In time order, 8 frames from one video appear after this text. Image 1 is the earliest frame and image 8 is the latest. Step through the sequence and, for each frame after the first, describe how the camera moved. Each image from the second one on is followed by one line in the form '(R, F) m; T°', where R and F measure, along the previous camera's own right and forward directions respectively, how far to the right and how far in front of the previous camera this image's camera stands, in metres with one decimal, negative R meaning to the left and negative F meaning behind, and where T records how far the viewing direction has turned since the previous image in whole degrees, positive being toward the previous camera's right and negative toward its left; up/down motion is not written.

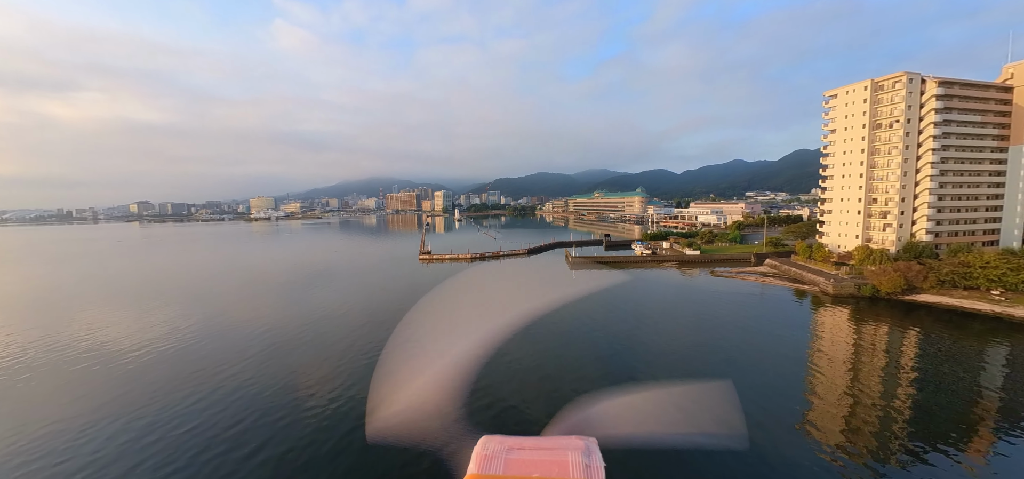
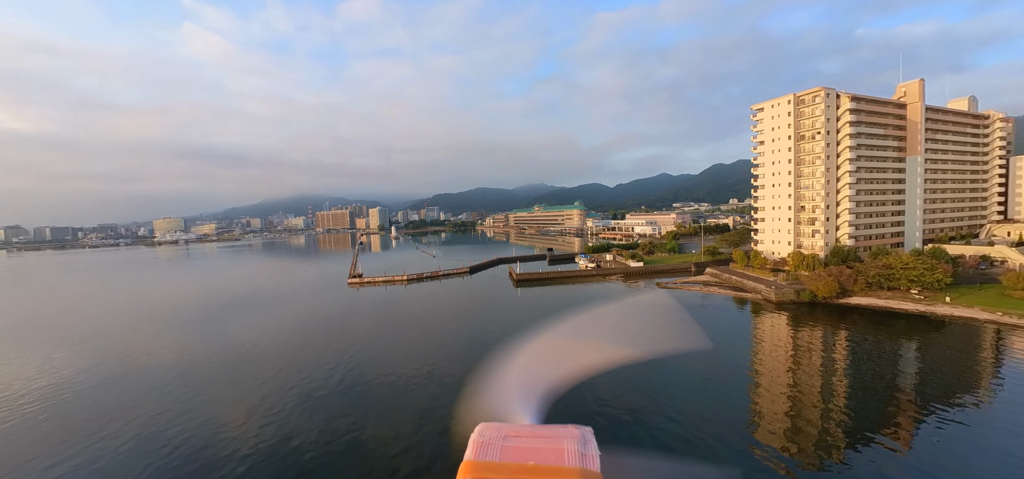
(0.0, +3.2) m; +8°
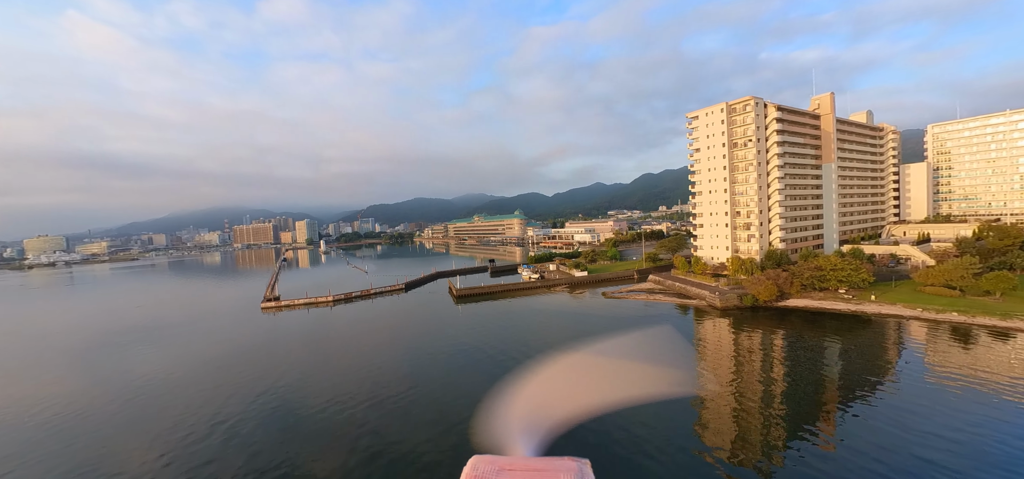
(+0.1, +3.3) m; +8°
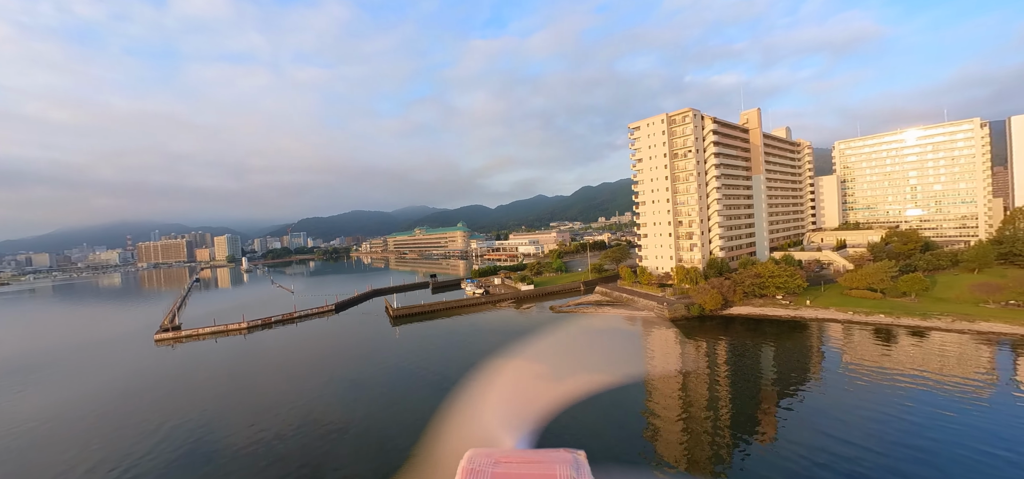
(+0.1, +2.9) m; +8°
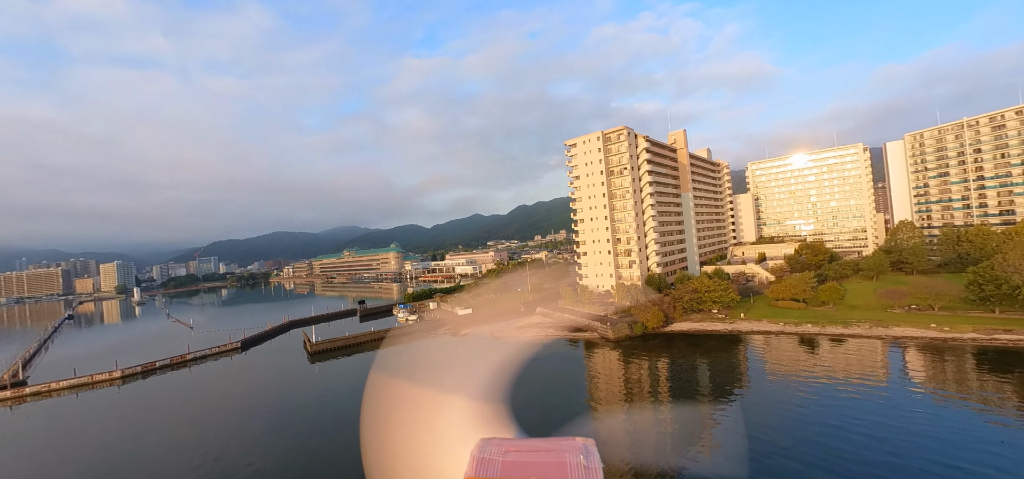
(+0.1, +2.9) m; +8°
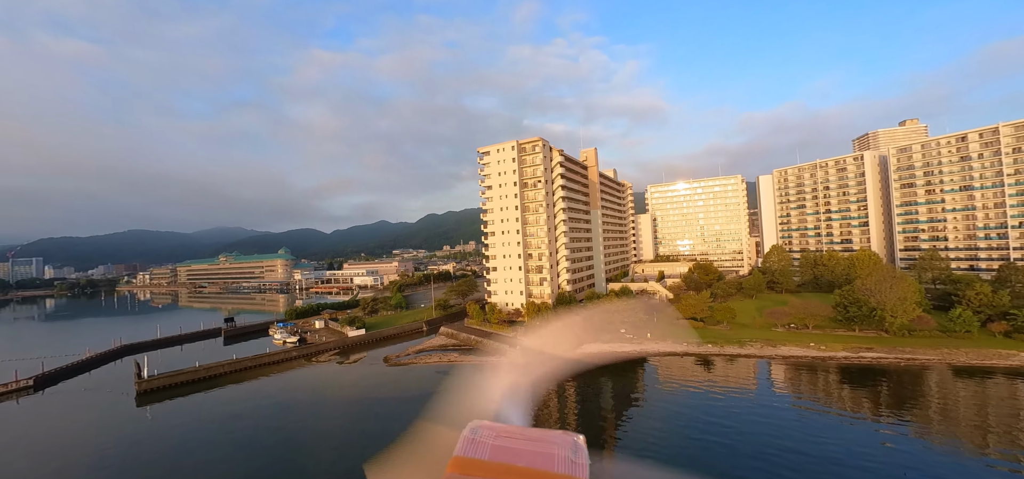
(+0.4, +4.1) m; +12°
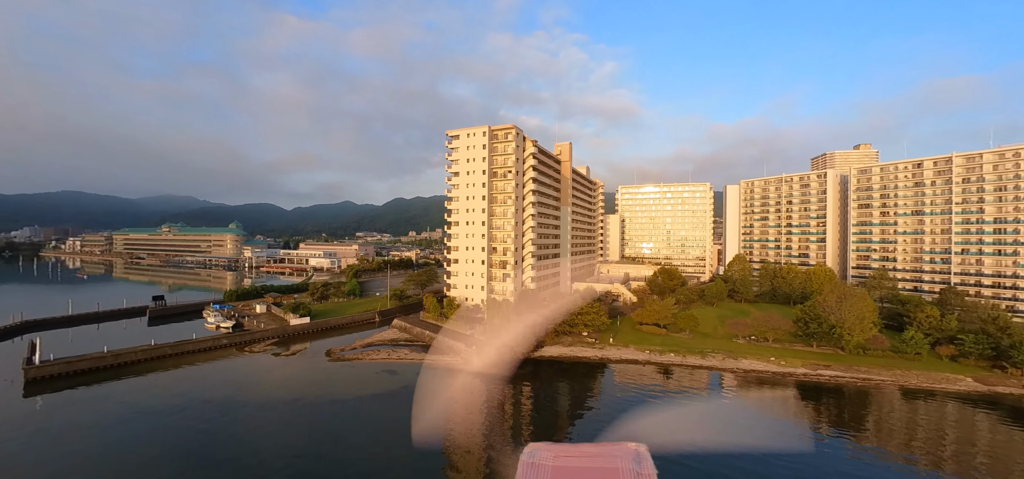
(+0.4, +2.7) m; +4°
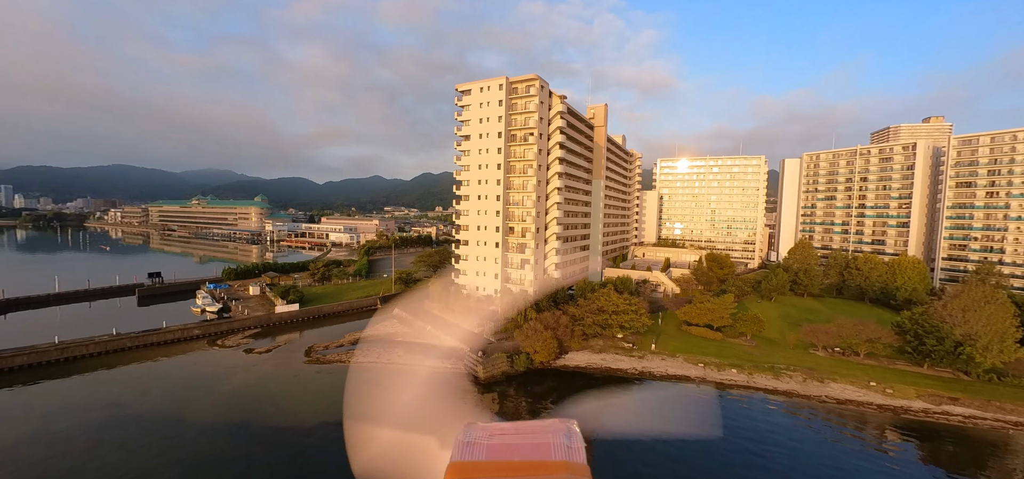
(+1.1, +8.7) m; -4°
